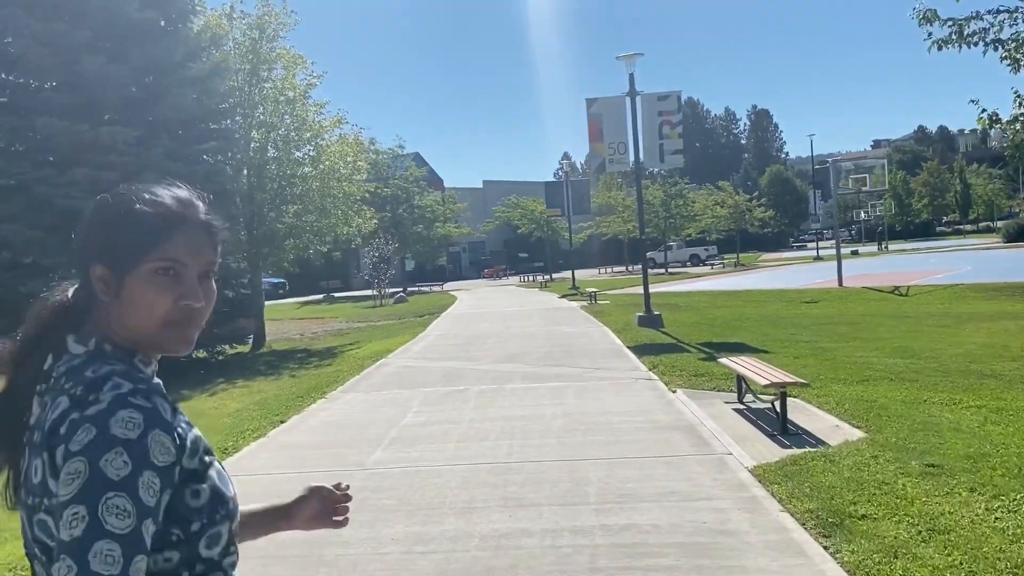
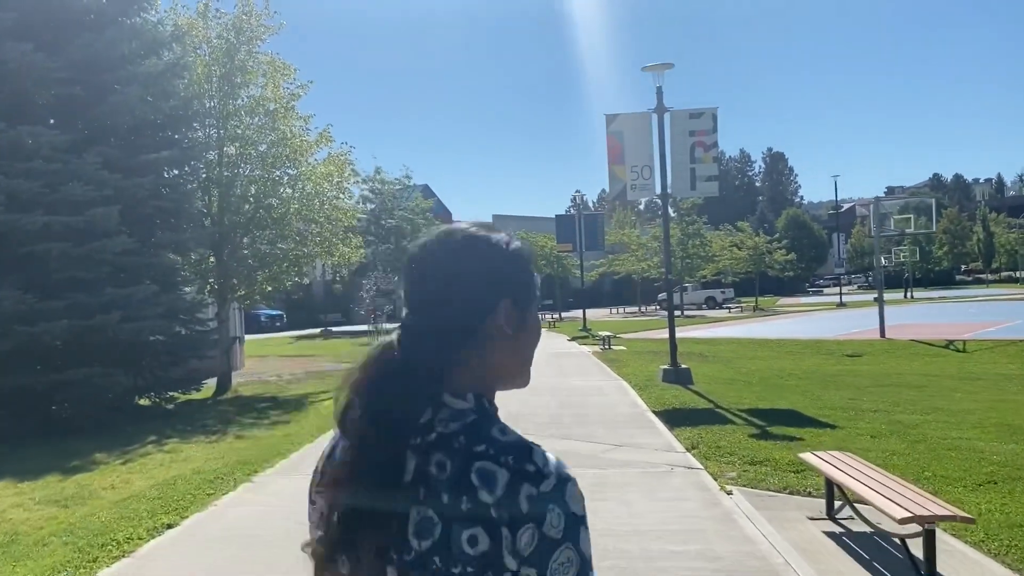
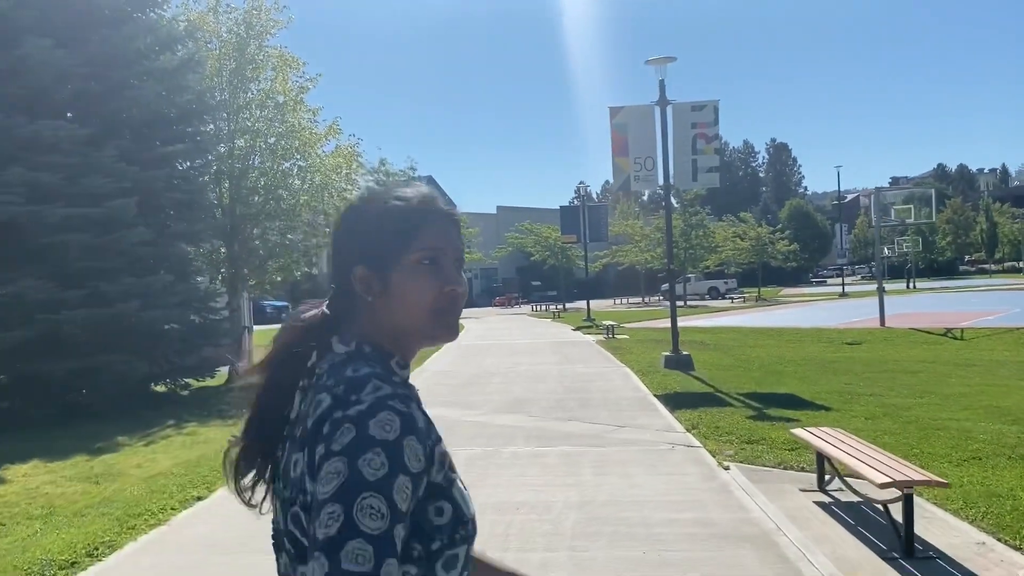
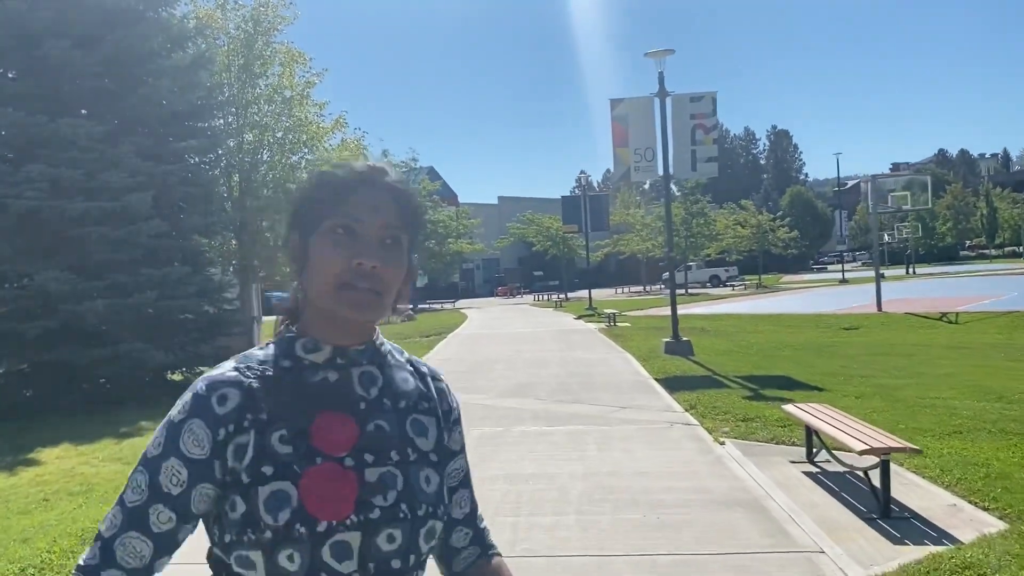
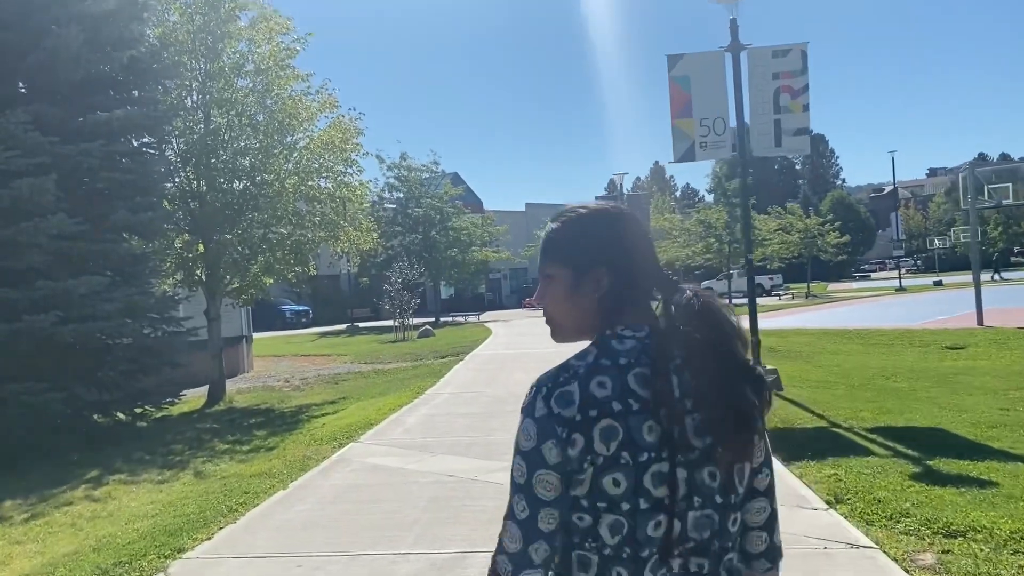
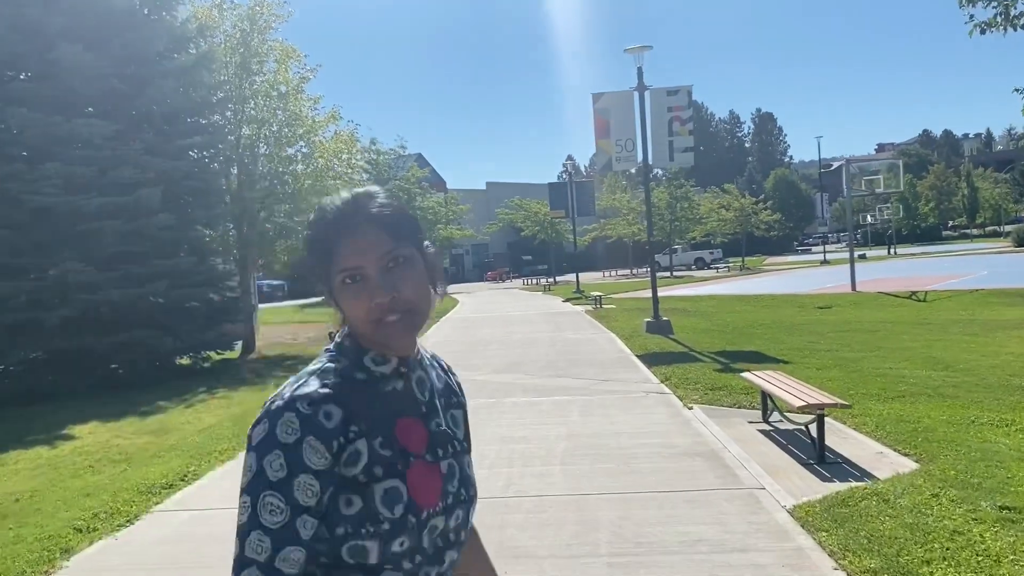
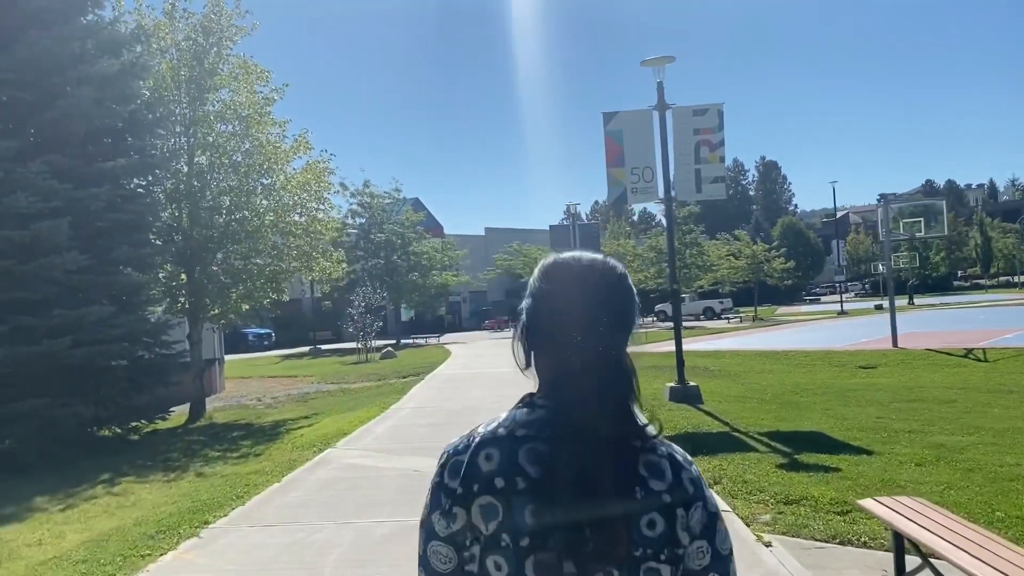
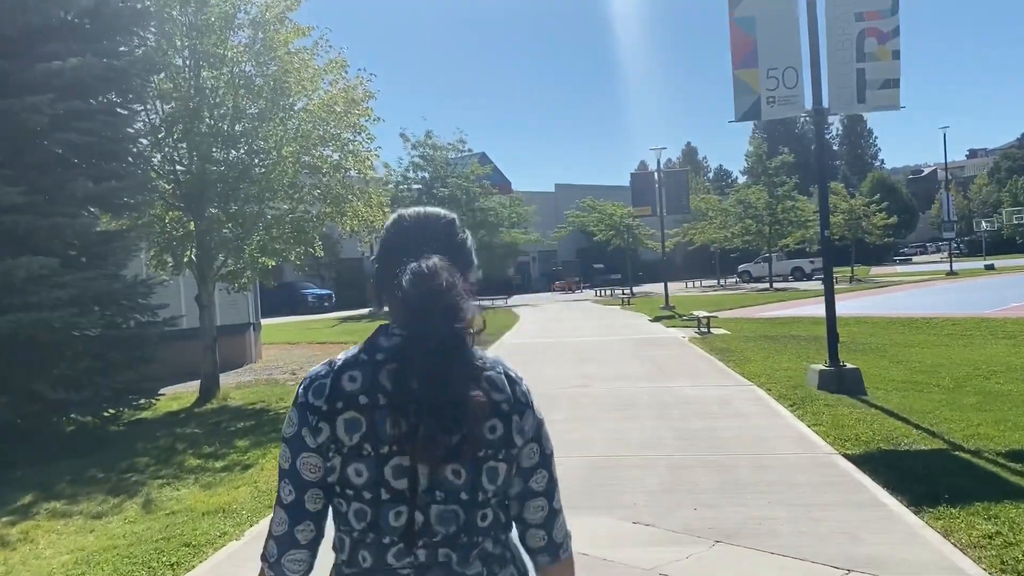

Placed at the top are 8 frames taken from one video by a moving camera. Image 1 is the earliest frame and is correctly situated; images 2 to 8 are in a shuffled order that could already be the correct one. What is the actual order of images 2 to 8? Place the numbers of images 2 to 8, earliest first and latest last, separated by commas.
6, 4, 3, 2, 7, 5, 8
